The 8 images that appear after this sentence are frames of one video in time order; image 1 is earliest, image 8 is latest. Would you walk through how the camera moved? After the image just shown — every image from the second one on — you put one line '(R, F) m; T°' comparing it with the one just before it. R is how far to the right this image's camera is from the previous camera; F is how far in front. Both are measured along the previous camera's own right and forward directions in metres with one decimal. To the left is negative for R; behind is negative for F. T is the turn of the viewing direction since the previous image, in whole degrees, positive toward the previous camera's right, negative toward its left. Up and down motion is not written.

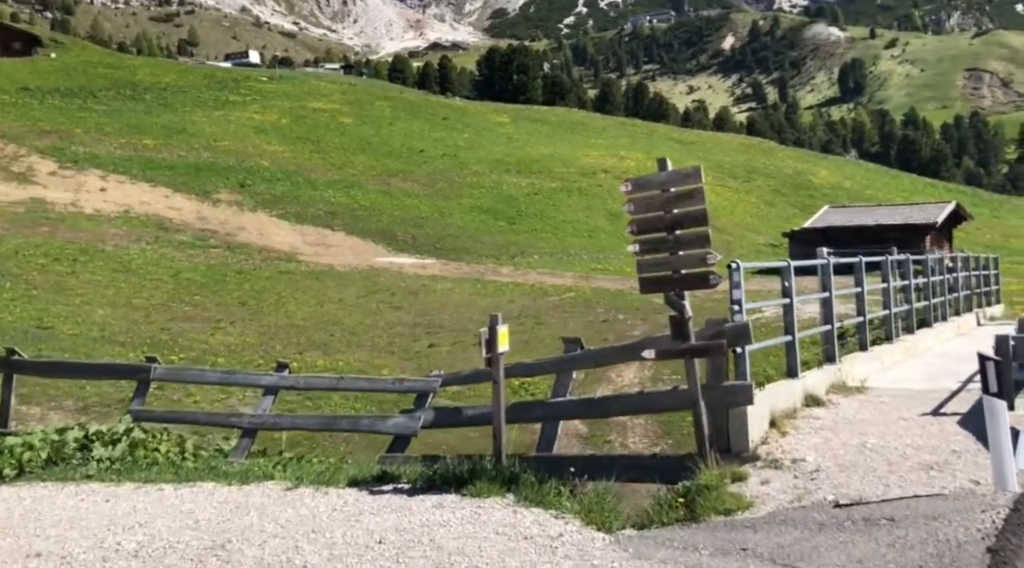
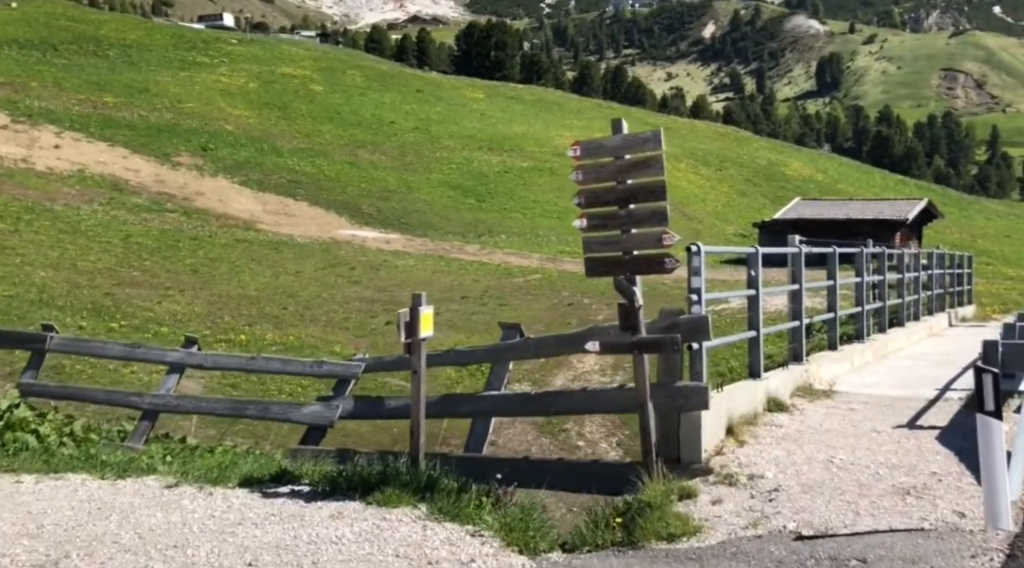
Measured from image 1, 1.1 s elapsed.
(+0.3, +0.9) m; +2°
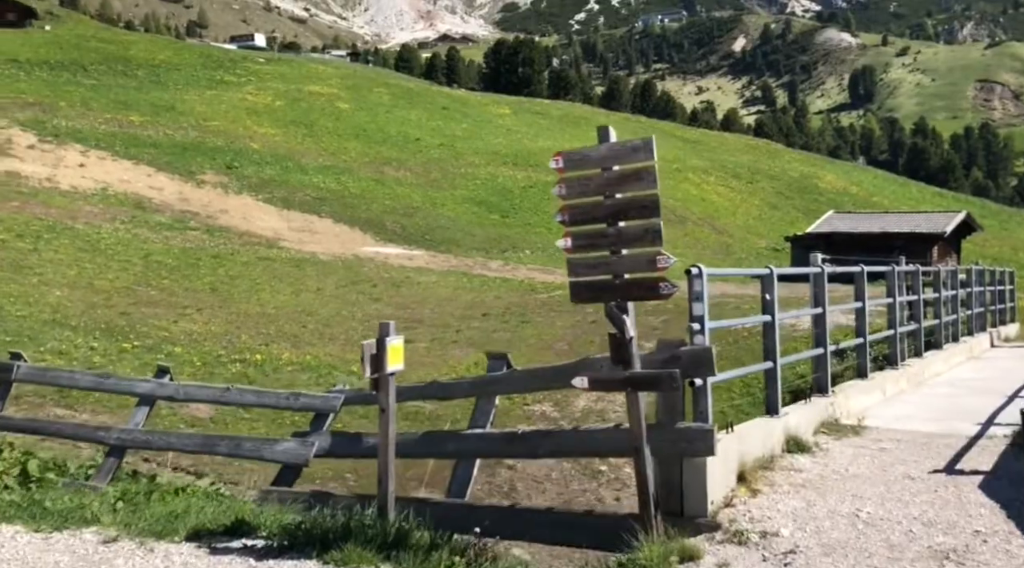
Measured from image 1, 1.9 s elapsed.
(+0.3, +0.7) m; -2°
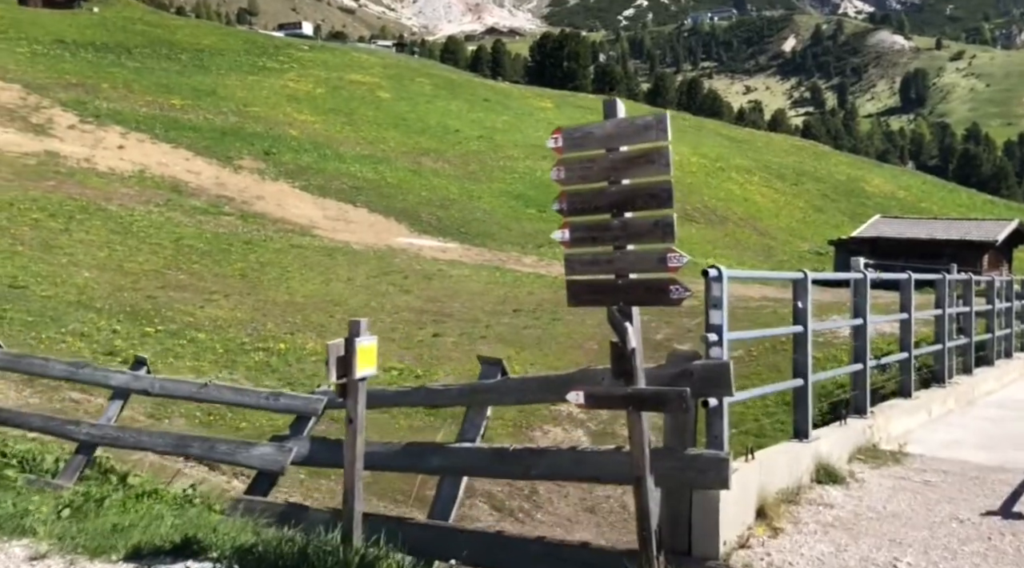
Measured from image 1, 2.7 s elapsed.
(+0.2, +0.7) m; -2°
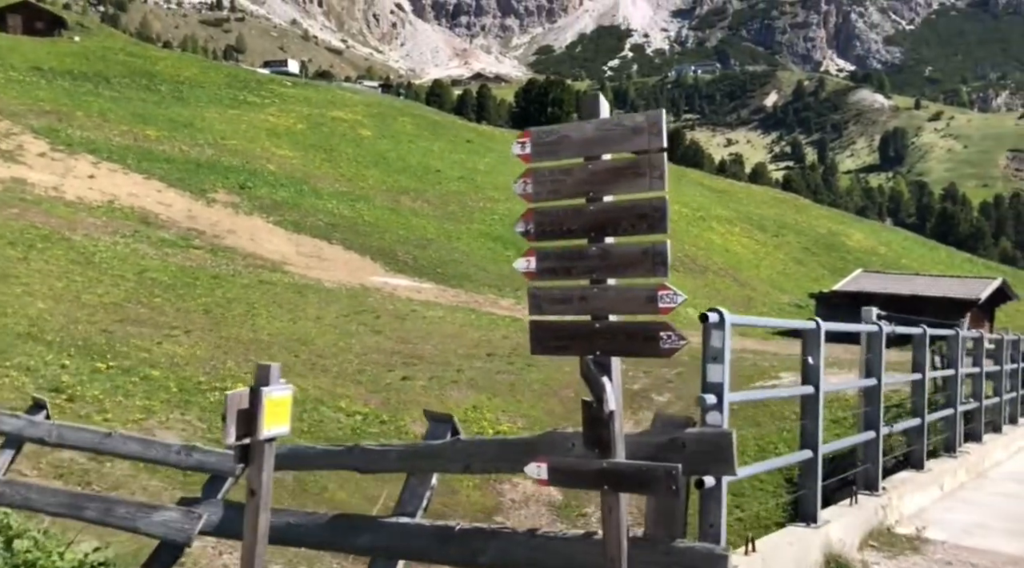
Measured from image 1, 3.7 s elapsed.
(+0.1, +0.9) m; +1°
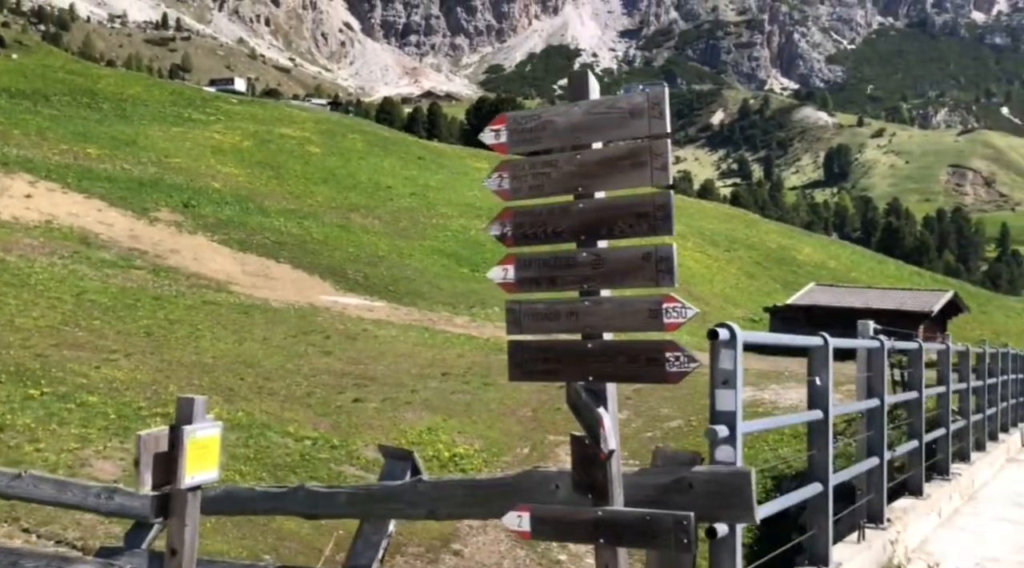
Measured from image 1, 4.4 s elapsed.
(-0.1, +0.6) m; +3°
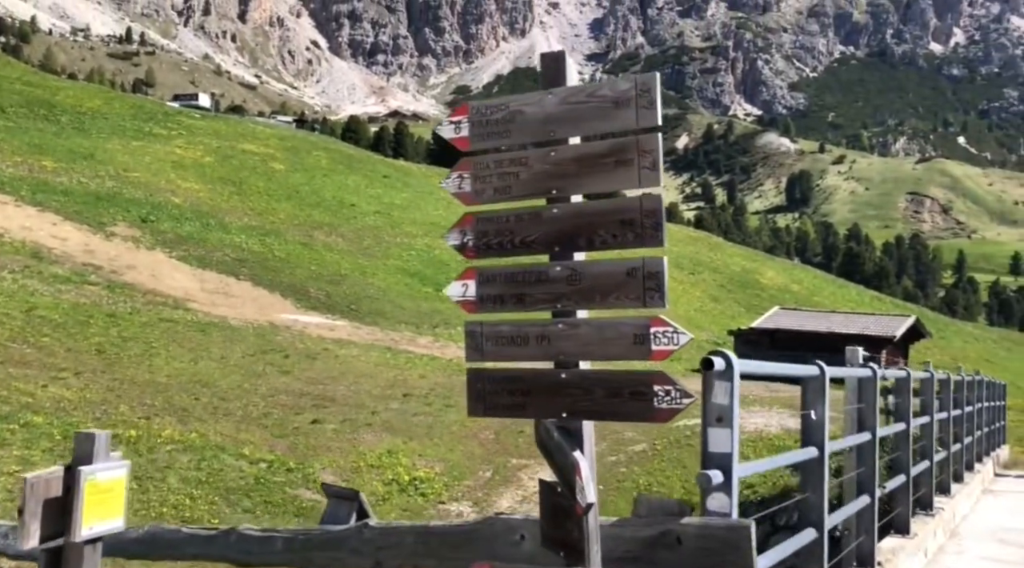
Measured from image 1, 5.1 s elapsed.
(0.0, +0.4) m; +2°
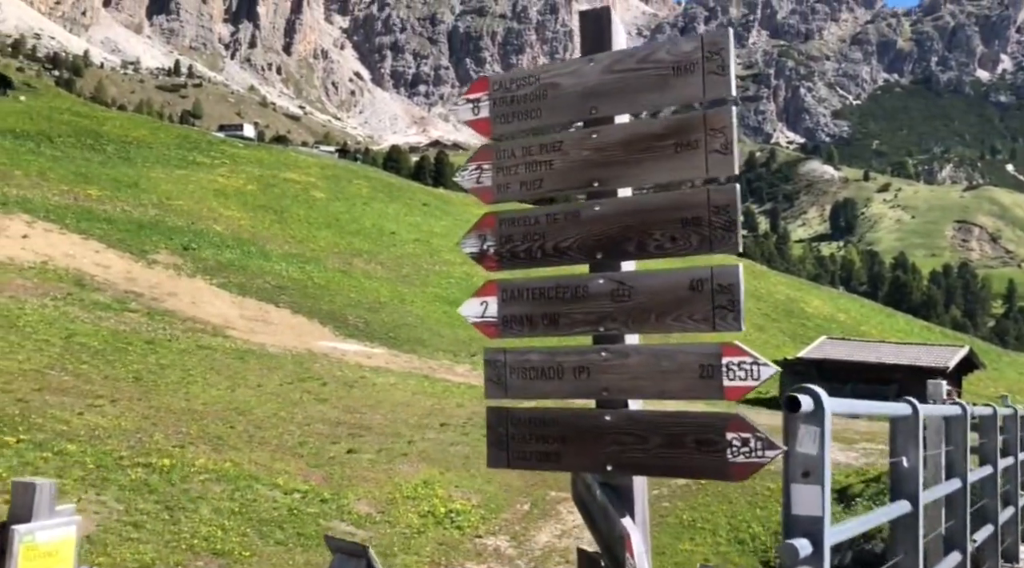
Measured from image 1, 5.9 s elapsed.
(0.0, +0.5) m; -2°
